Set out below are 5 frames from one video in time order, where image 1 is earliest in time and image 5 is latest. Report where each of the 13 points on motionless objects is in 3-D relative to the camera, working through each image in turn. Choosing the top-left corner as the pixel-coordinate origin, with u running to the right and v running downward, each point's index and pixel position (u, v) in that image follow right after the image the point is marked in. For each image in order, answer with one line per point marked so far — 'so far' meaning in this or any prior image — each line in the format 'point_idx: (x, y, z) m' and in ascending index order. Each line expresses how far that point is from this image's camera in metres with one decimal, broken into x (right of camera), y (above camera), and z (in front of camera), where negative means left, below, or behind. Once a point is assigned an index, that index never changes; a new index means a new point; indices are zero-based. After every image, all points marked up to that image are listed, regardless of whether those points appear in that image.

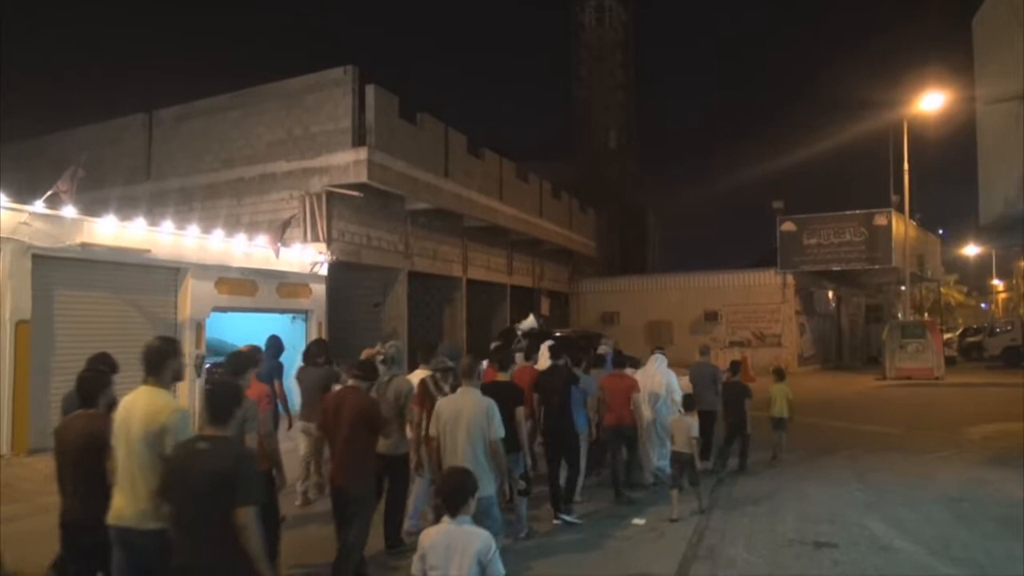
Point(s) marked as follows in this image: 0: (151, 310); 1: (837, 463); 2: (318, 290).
0: (-5.8, -0.4, +14.0) m
1: (+5.1, -2.7, +13.7) m
2: (-3.7, 0.0, +16.5) m
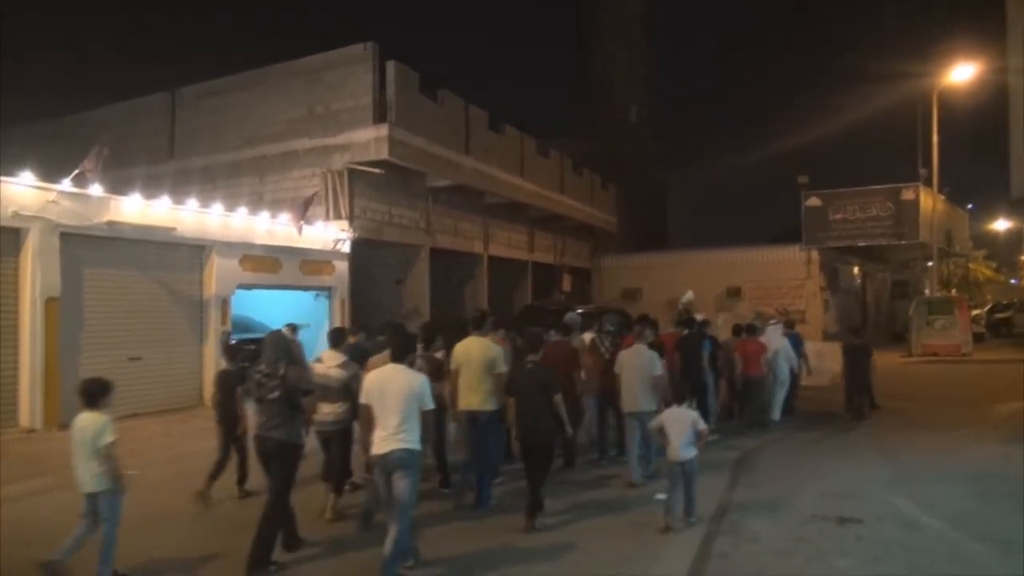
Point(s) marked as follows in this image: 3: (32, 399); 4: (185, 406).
0: (-5.5, 0.0, +14.2) m
1: (+5.5, -2.4, +13.6) m
2: (-3.3, +0.4, +16.6) m
3: (-6.5, -1.5, +11.9) m
4: (-5.4, -1.9, +14.3) m
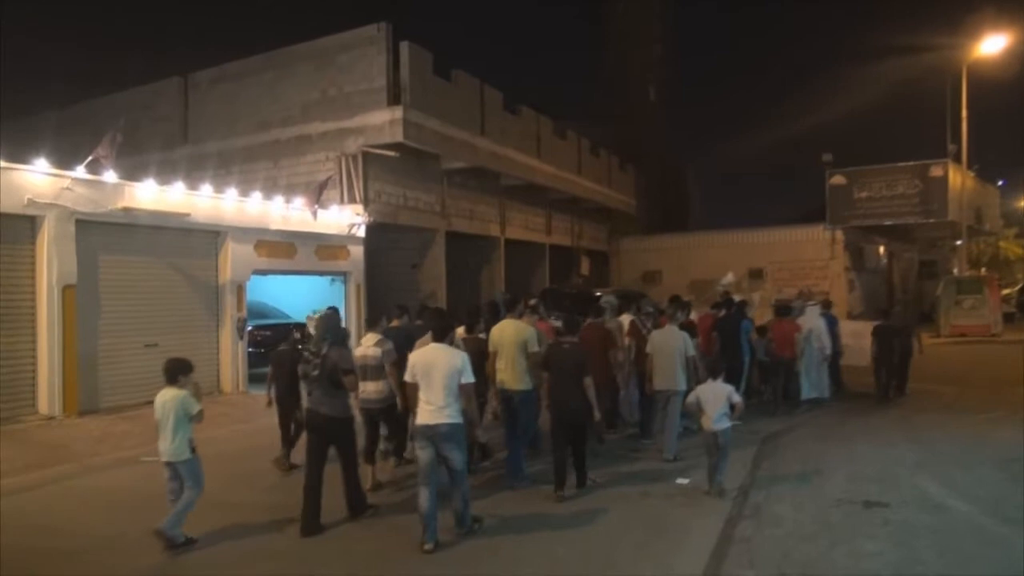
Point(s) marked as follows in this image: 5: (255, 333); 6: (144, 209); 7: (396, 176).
0: (-5.2, +0.2, +14.1) m
1: (+5.8, -2.1, +13.3) m
2: (-2.9, +0.7, +16.4) m
3: (-6.3, -1.3, +11.9) m
4: (-5.1, -1.7, +14.3) m
5: (-4.6, -0.8, +15.4) m
6: (-5.4, +1.2, +13.0) m
7: (-2.2, +2.1, +16.4) m
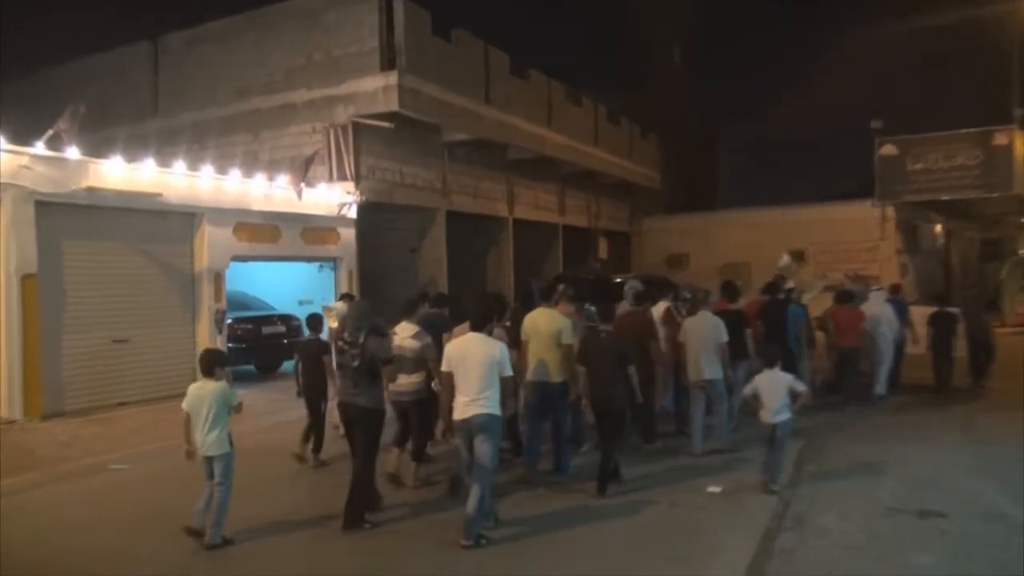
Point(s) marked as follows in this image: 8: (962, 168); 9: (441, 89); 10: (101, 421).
0: (-5.0, +0.4, +12.5) m
1: (+5.9, -1.8, +11.6) m
2: (-2.8, +0.9, +14.8) m
3: (-6.2, -1.2, +10.3) m
4: (-4.9, -1.5, +12.7) m
5: (-4.4, -0.6, +13.8) m
6: (-5.3, +1.3, +11.4) m
7: (-2.0, +2.3, +14.8) m
8: (+9.9, +2.6, +18.9) m
9: (-1.2, +3.3, +14.6) m
10: (-5.3, -1.7, +11.0) m
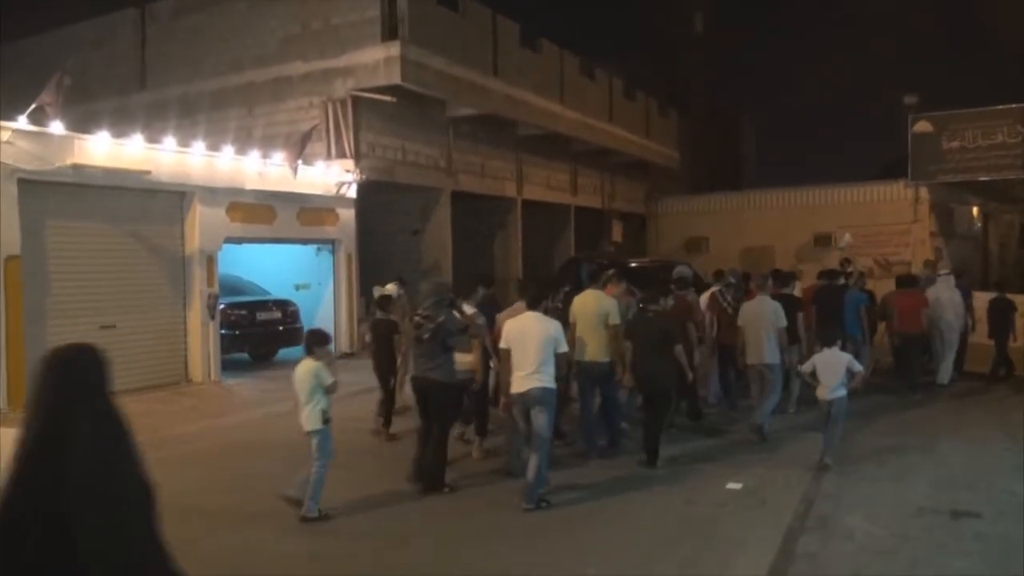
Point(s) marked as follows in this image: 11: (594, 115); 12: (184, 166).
0: (-4.9, +0.6, +11.8) m
1: (+6.0, -1.6, +10.8) m
2: (-2.6, +1.1, +14.1) m
3: (-6.1, -1.0, +9.6) m
4: (-4.8, -1.3, +12.0) m
5: (-4.3, -0.4, +13.1) m
6: (-5.2, +1.5, +10.7) m
7: (-1.9, +2.6, +14.0) m
8: (+10.1, +2.9, +18.0) m
9: (-1.0, +3.6, +13.8) m
10: (-5.2, -1.5, +10.3) m
11: (+1.8, +3.8, +19.8) m
12: (-4.5, +1.7, +11.8) m
